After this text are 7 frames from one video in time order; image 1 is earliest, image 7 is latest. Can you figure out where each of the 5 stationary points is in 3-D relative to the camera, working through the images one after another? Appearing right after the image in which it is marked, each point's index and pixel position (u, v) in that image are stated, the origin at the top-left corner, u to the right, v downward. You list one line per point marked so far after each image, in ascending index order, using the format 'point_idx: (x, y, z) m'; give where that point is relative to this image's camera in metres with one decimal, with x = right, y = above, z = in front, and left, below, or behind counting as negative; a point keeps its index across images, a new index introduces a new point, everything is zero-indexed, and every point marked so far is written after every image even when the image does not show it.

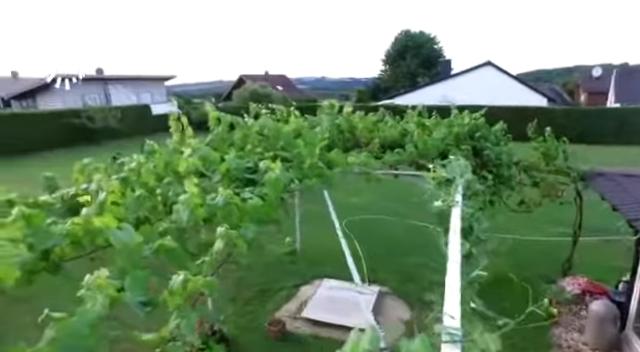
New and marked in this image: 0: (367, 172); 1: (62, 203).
0: (+0.3, 0.0, +2.8) m
1: (-1.3, -0.1, +2.1) m
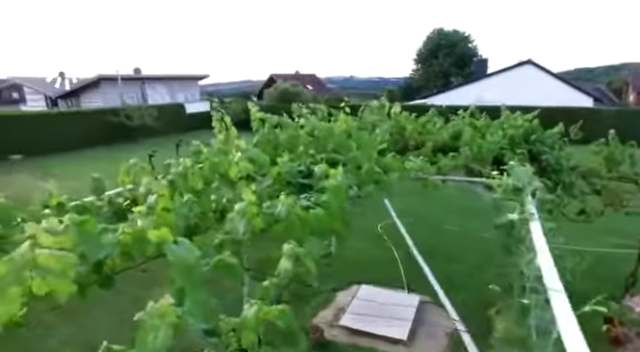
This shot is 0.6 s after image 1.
0: (+0.7, 0.0, +2.6) m
1: (-1.0, -0.1, +2.0) m
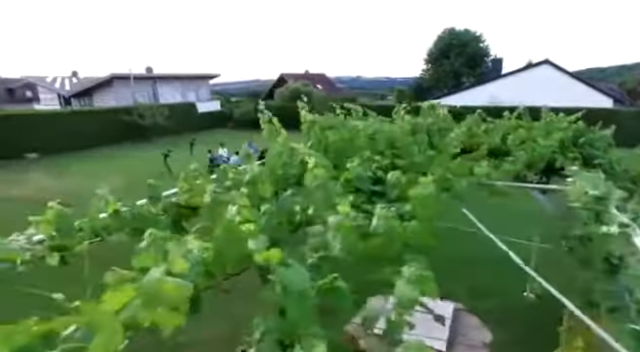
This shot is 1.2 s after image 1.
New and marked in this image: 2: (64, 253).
0: (+1.0, 0.0, +2.5) m
1: (-0.7, -0.2, +1.9) m
2: (-1.0, -0.3, +1.6) m
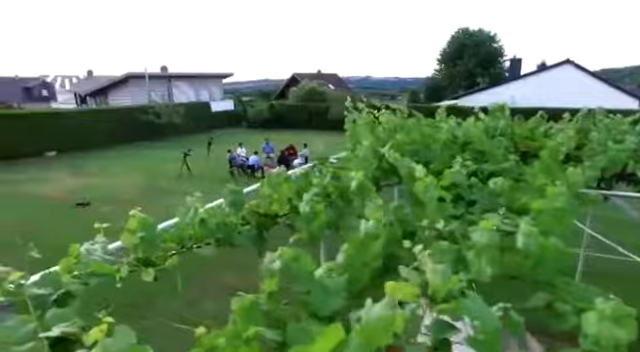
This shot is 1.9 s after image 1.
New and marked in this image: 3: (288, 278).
0: (+1.4, -0.1, +2.3) m
1: (-0.3, -0.2, +1.8) m
2: (-0.6, -0.3, +1.4) m
3: (-0.1, -0.2, +1.0) m
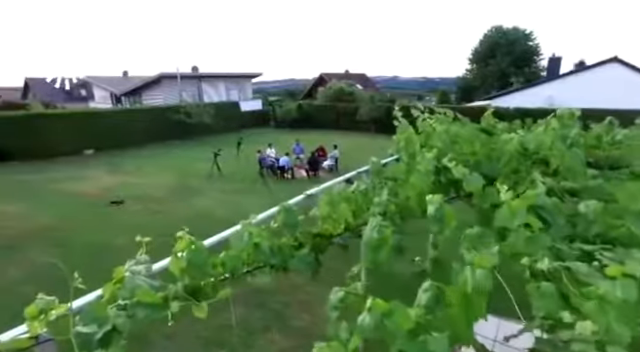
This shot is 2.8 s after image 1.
0: (+1.7, -0.2, +2.0) m
1: (0.0, -0.3, +1.6) m
2: (-0.4, -0.4, +1.3) m
3: (+0.1, -0.3, +0.8) m
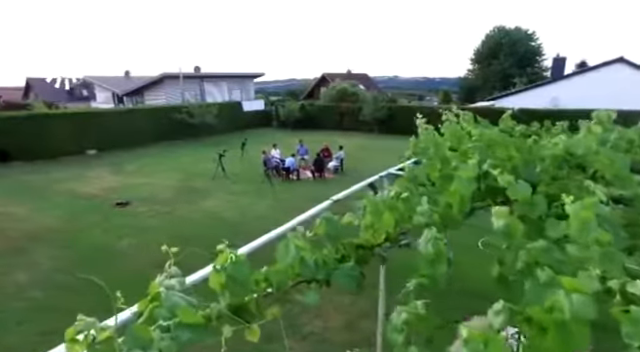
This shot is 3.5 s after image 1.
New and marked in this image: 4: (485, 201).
0: (+1.8, -0.2, +1.9) m
1: (+0.1, -0.3, +1.5) m
2: (-0.2, -0.4, +1.2) m
3: (+0.3, -0.3, +0.7) m
4: (+0.8, -0.1, +2.0) m
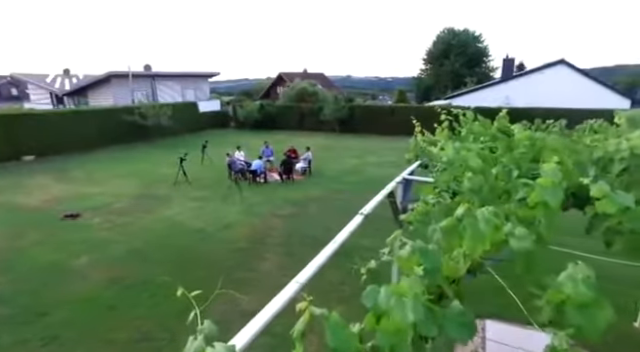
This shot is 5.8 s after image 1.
0: (+2.0, -0.2, +1.8) m
1: (+0.4, -0.3, +1.2) m
2: (+0.1, -0.5, +0.8) m
3: (+0.6, -0.4, +0.4) m
4: (+1.0, -0.1, +1.7) m
